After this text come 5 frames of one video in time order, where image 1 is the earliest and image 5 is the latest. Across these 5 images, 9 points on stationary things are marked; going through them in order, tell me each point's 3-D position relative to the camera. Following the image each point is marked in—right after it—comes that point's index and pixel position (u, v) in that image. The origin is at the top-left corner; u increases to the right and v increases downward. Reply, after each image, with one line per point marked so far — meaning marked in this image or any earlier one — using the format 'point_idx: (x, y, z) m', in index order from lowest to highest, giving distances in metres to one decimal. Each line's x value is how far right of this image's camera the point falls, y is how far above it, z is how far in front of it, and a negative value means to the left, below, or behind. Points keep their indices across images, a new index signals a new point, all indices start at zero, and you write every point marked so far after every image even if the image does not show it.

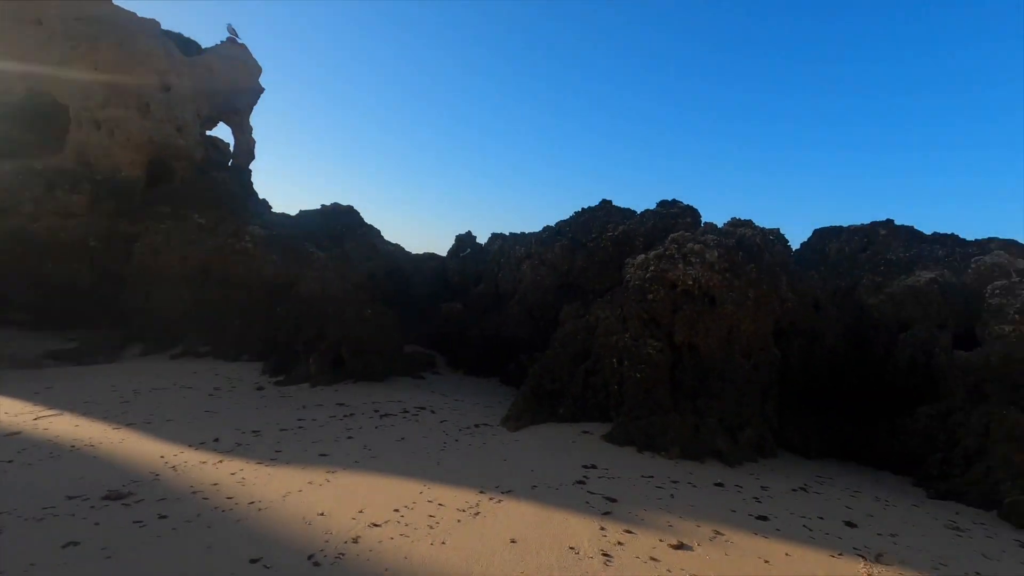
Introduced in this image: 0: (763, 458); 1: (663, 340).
0: (+3.2, -2.2, +6.8) m
1: (+2.0, -0.7, +7.2) m
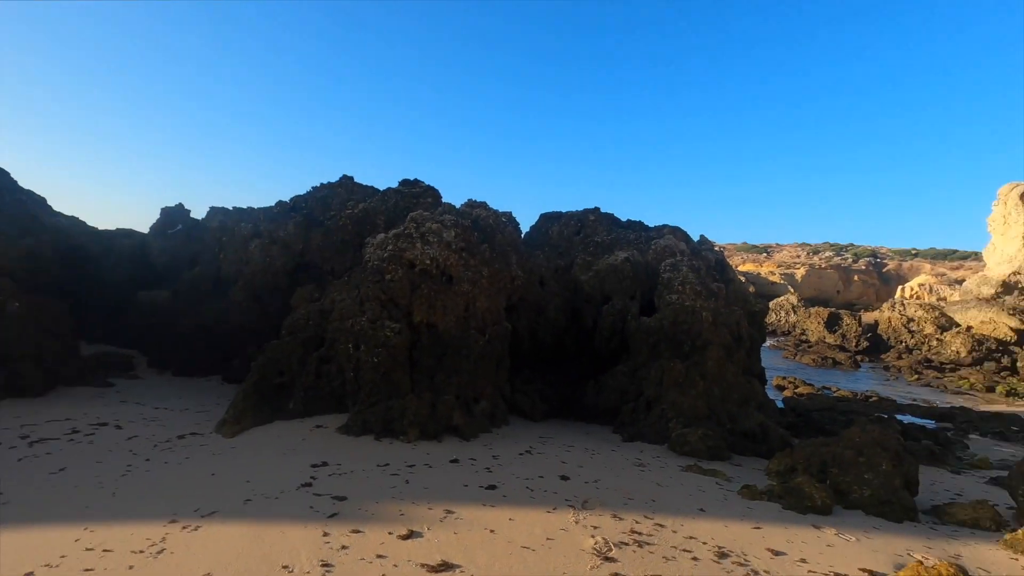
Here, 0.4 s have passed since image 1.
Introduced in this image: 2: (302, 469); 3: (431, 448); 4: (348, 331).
0: (-0.2, -1.9, +7.2) m
1: (-1.4, -0.4, +7.0) m
2: (-2.0, -1.7, +5.0) m
3: (-0.9, -1.8, +6.0) m
4: (-2.1, -0.6, +6.9) m
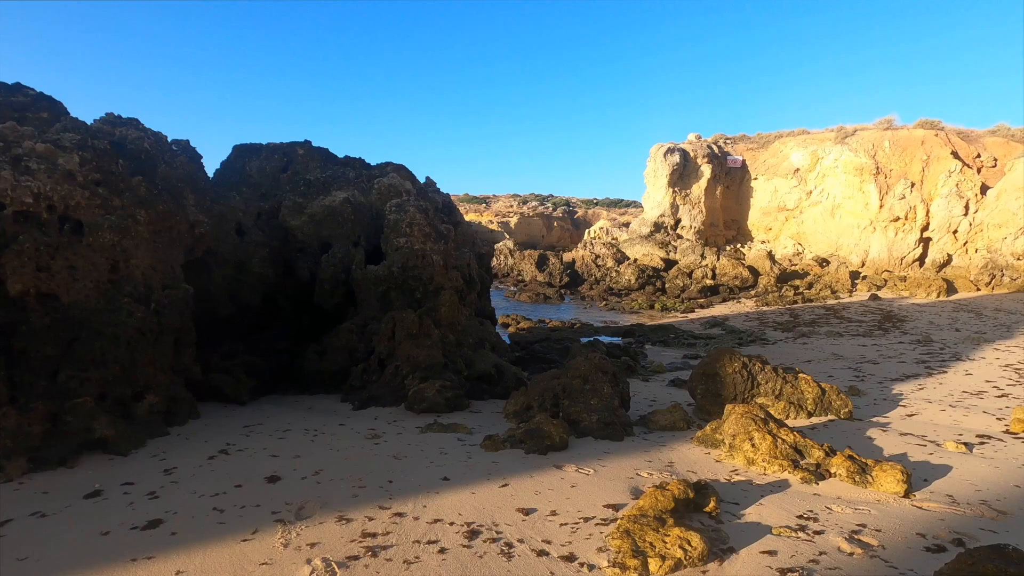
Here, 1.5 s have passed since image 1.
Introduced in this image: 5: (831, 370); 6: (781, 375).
0: (-3.4, -1.4, +5.4) m
1: (-4.4, 0.0, +4.5) m
2: (-3.9, -1.5, +2.6) m
3: (-3.4, -1.4, +4.0) m
4: (-4.9, -0.2, +4.1) m
5: (+6.7, -1.7, +11.3) m
6: (+3.5, -1.1, +7.0) m
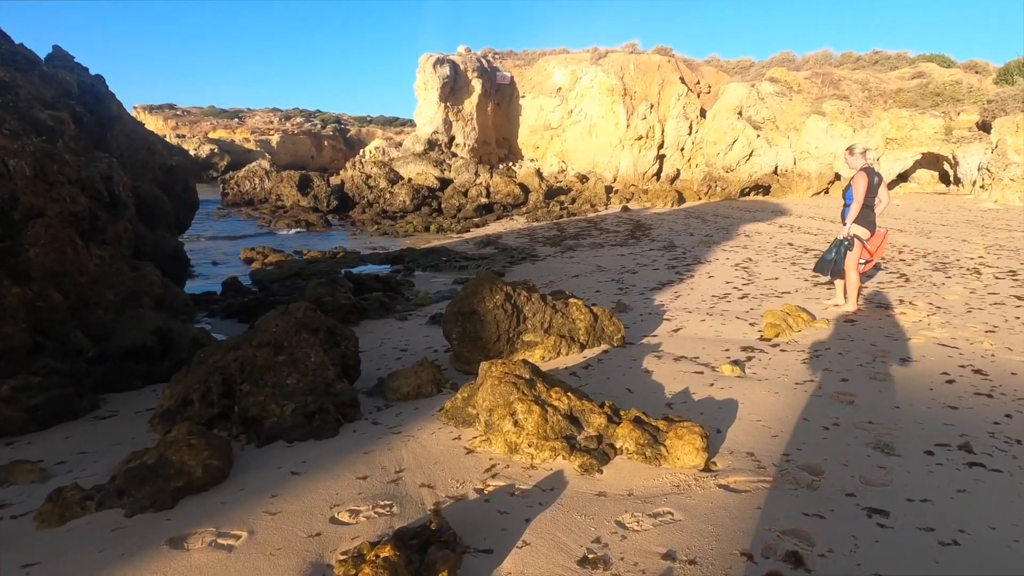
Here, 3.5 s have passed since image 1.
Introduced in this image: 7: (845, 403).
0: (-5.3, -1.3, +1.7) m
1: (-5.9, -0.1, +0.3) m
2: (-4.7, -1.8, -1.0) m
3: (-4.8, -1.5, +0.4) m
4: (-6.2, -0.4, -0.3) m
5: (+1.7, +0.1, +10.9) m
6: (+0.4, -0.2, +5.7) m
7: (+2.5, -0.9, +4.1) m
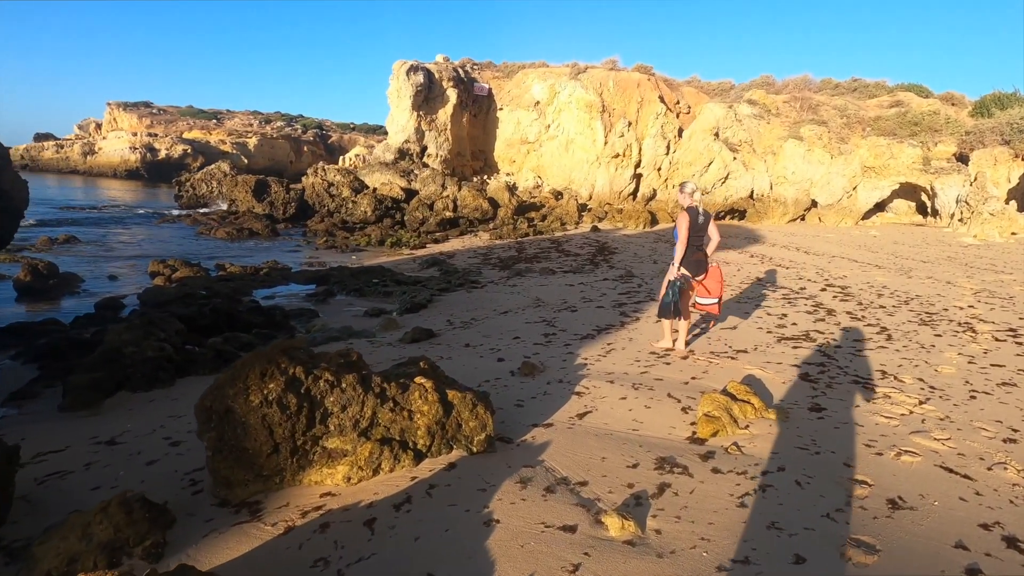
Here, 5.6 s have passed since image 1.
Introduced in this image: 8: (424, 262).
0: (-6.6, -1.5, -0.4) m
1: (-7.1, -0.4, -1.8) m
2: (-5.9, -2.0, -3.1) m
3: (-6.0, -1.7, -1.7) m
4: (-7.4, -0.6, -2.4) m
5: (+0.2, -0.6, +9.1) m
6: (-1.0, -0.7, +3.8) m
7: (+1.2, -1.5, +2.2) m
8: (-3.1, +0.9, +19.3) m
